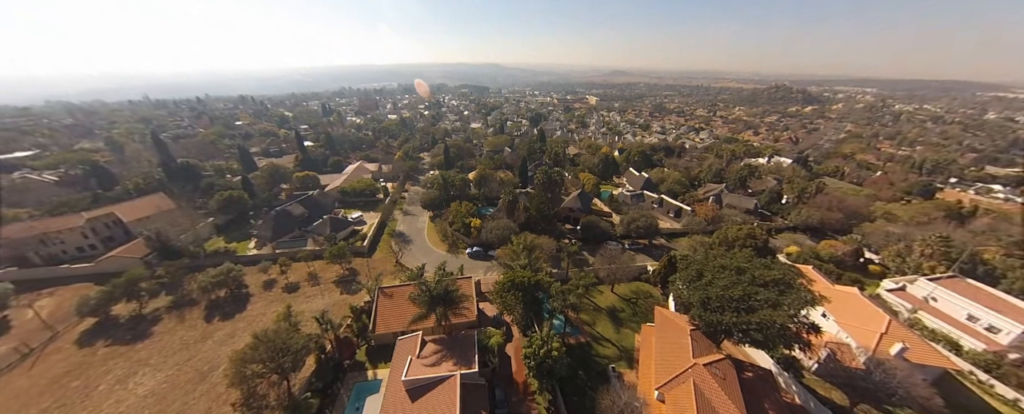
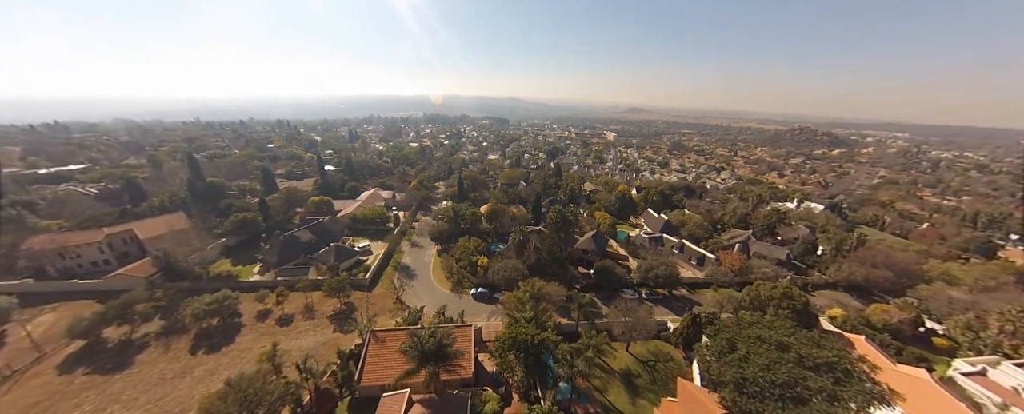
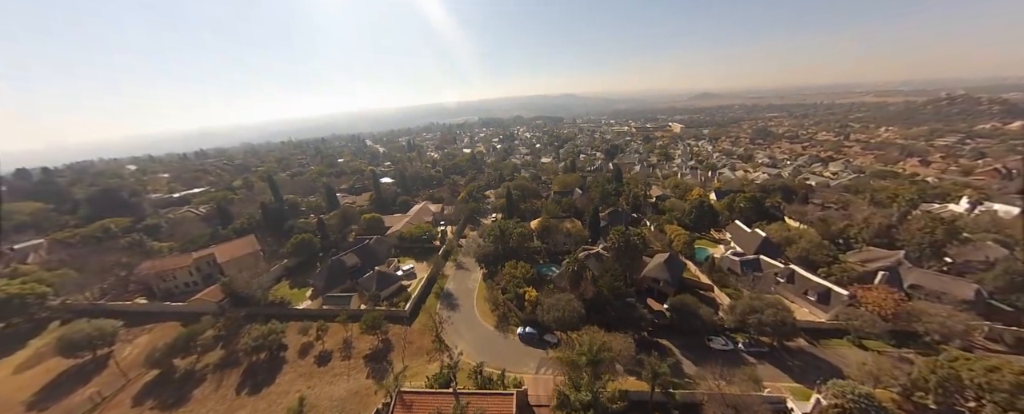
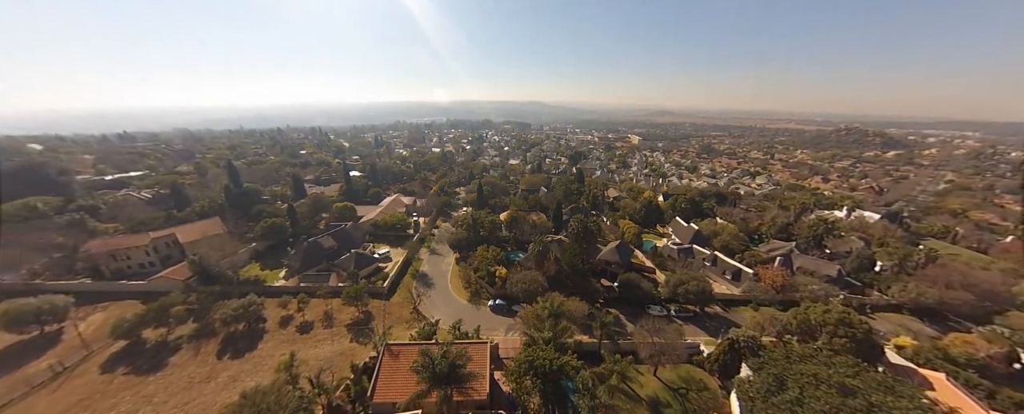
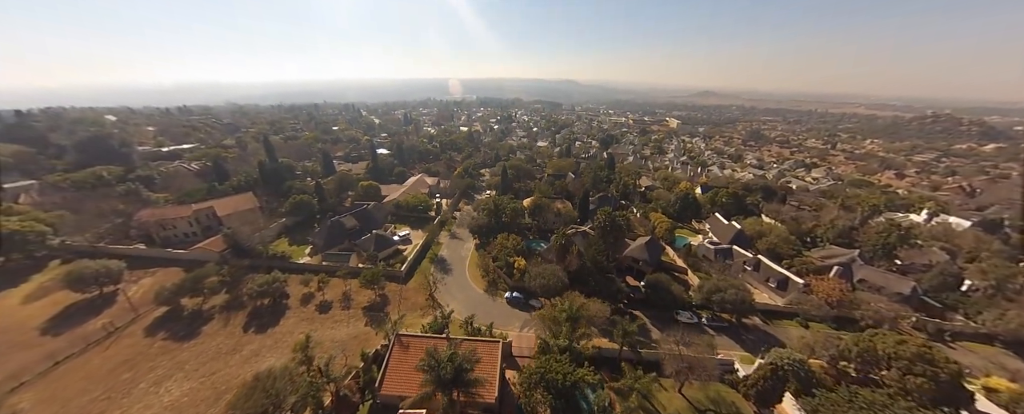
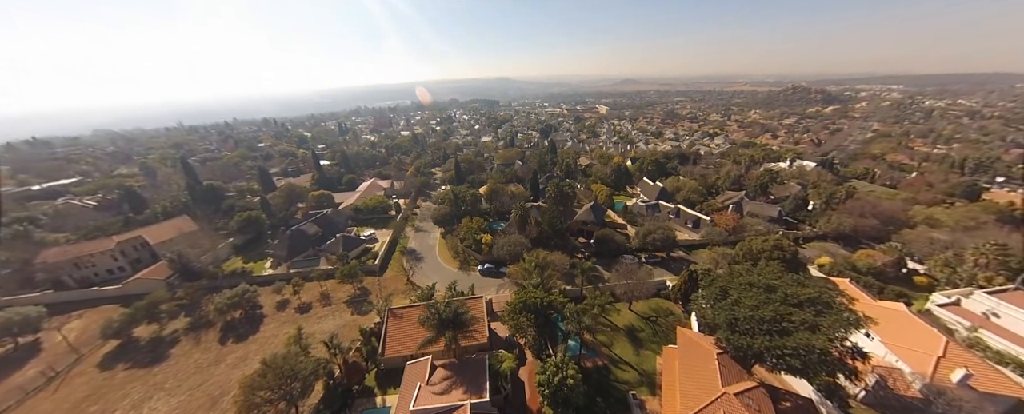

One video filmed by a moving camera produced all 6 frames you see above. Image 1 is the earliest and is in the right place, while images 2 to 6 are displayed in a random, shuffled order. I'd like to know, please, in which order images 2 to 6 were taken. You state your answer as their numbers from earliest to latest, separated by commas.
6, 2, 4, 5, 3
